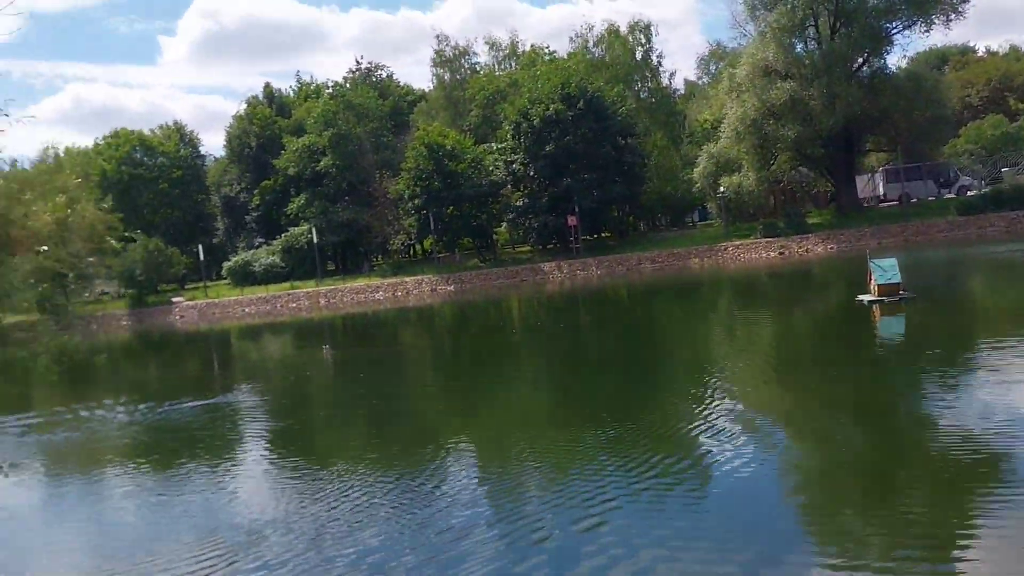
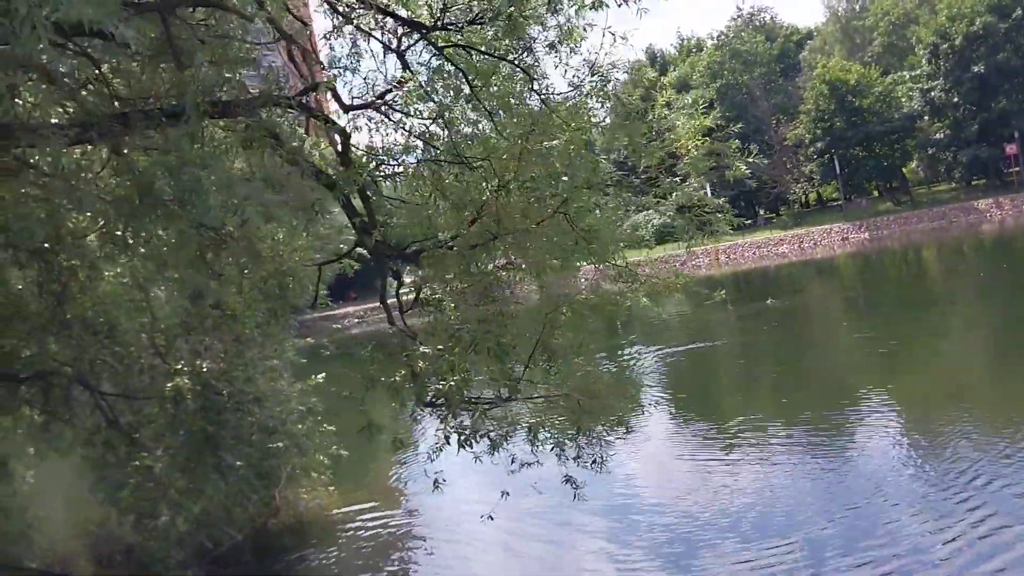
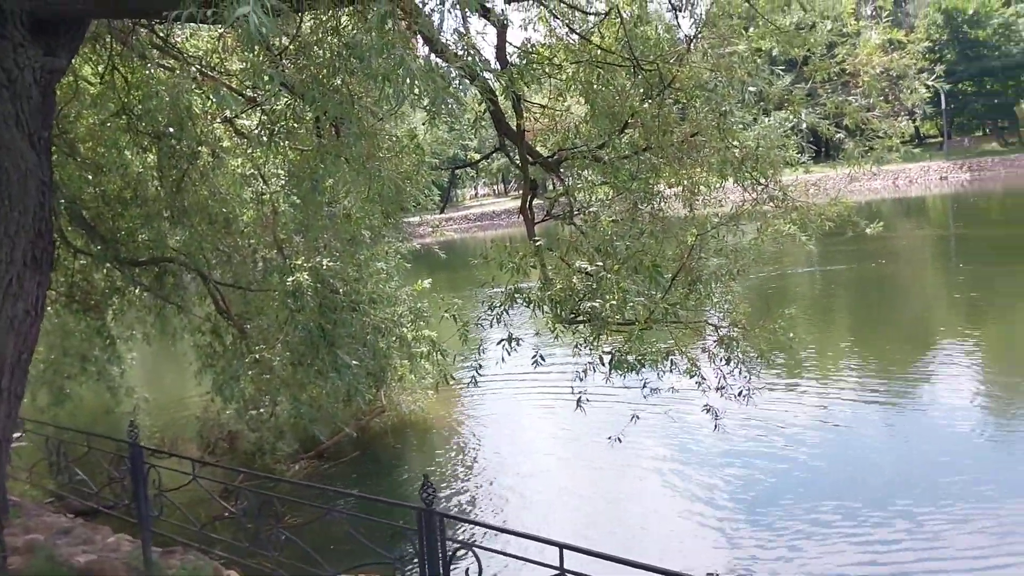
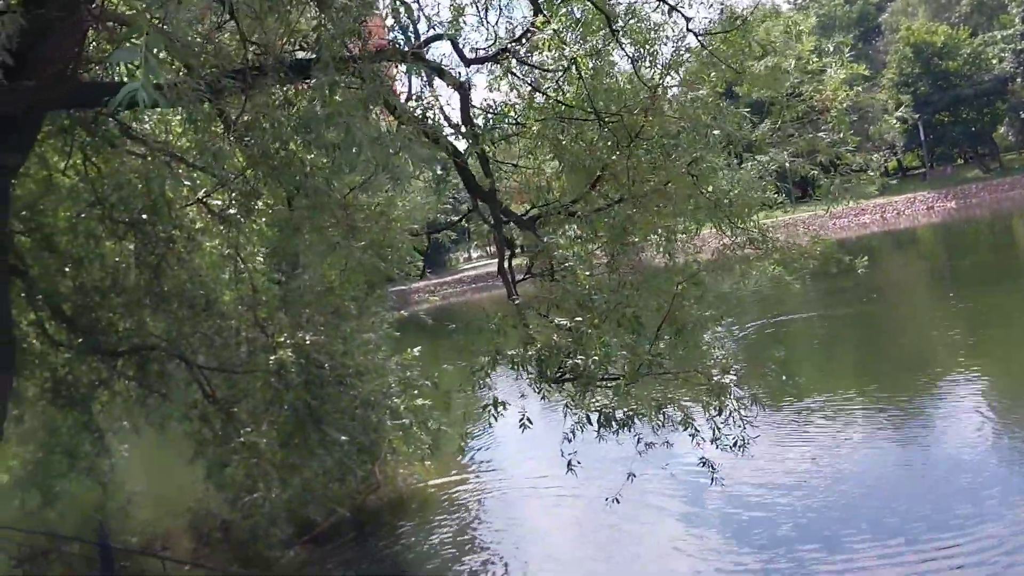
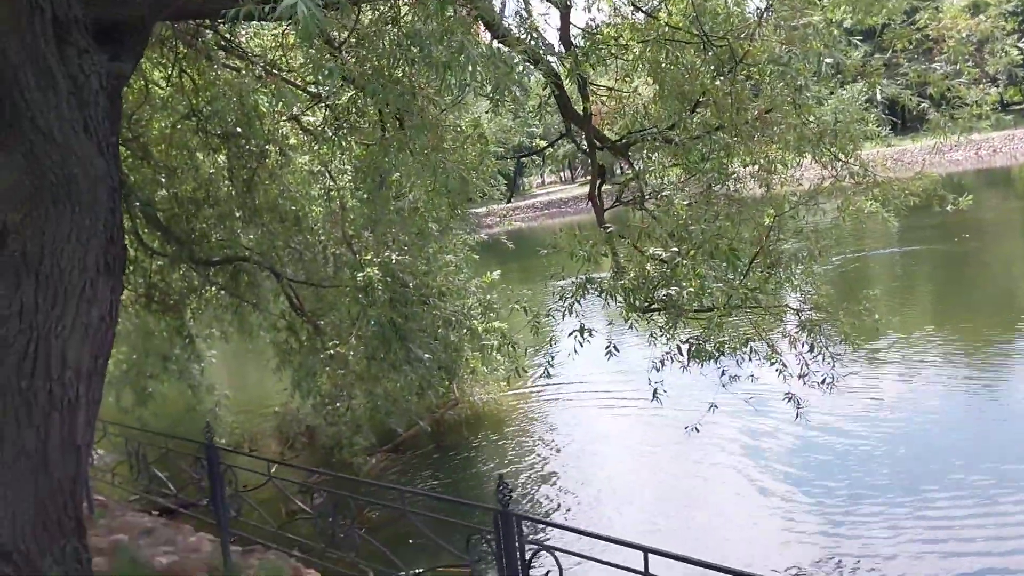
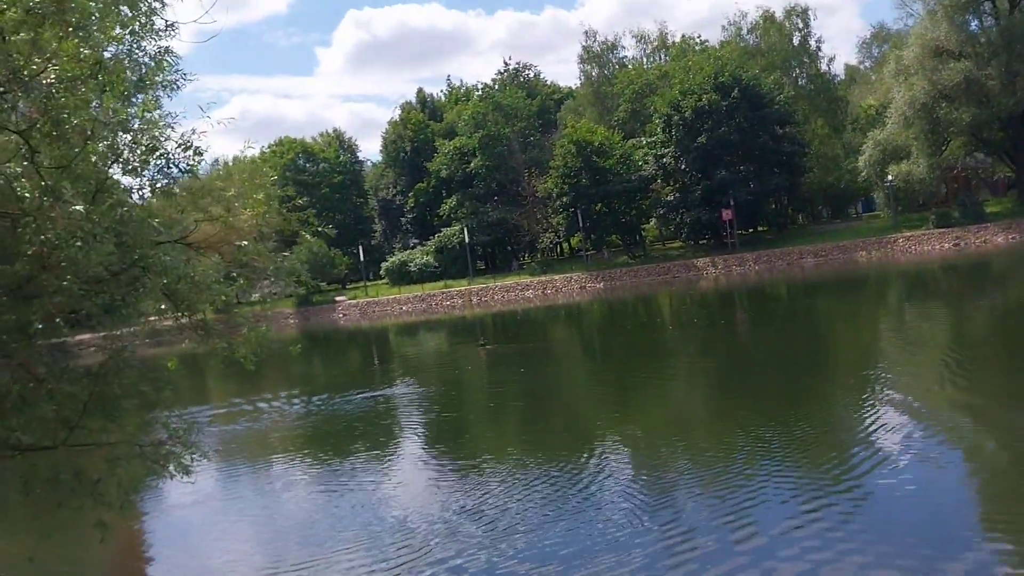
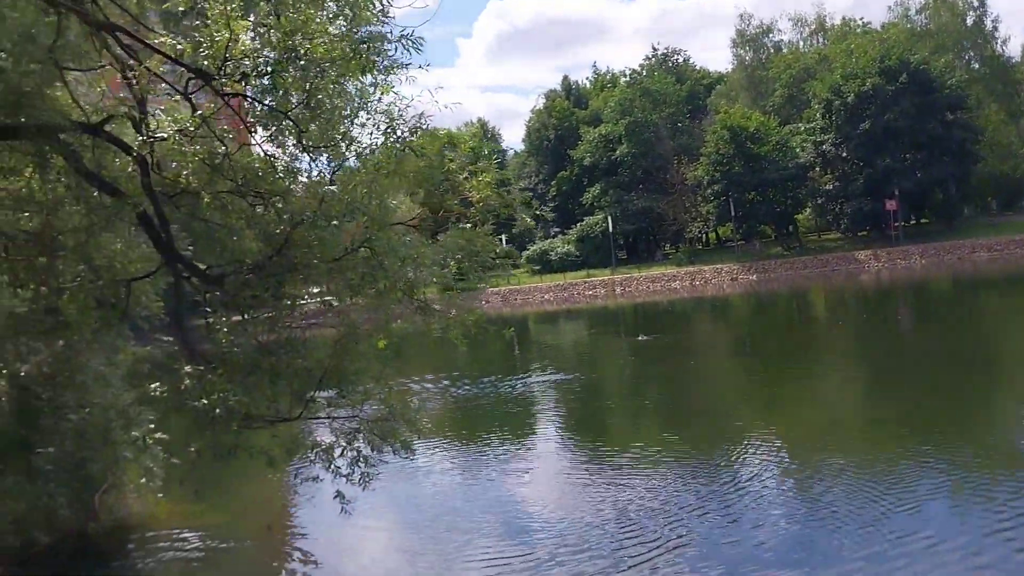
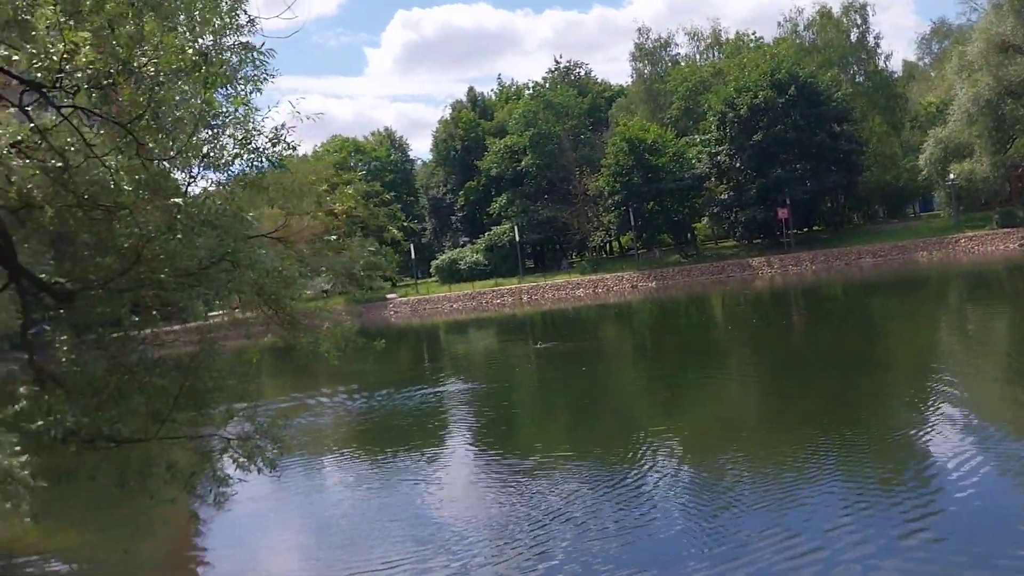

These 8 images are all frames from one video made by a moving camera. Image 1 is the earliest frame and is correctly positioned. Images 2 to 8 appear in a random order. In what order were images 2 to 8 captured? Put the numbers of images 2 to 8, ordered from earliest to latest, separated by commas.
6, 8, 7, 2, 4, 5, 3
